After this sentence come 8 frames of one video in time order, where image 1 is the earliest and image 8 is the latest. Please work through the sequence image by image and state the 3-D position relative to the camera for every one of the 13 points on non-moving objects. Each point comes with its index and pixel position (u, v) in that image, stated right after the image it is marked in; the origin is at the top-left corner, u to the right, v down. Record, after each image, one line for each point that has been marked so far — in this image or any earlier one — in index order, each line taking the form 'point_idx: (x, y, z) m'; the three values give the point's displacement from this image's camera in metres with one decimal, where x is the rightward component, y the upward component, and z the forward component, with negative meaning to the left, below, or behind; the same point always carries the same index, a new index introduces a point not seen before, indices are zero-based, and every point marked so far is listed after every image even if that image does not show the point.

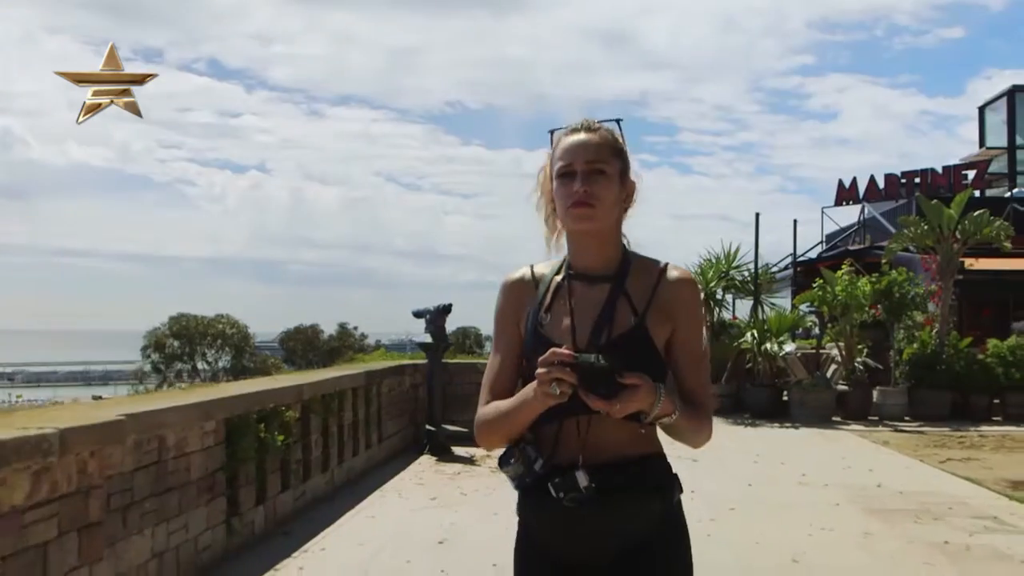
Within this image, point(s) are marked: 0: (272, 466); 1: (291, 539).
0: (-1.2, -0.9, +6.3) m
1: (-1.1, -1.3, +6.1) m
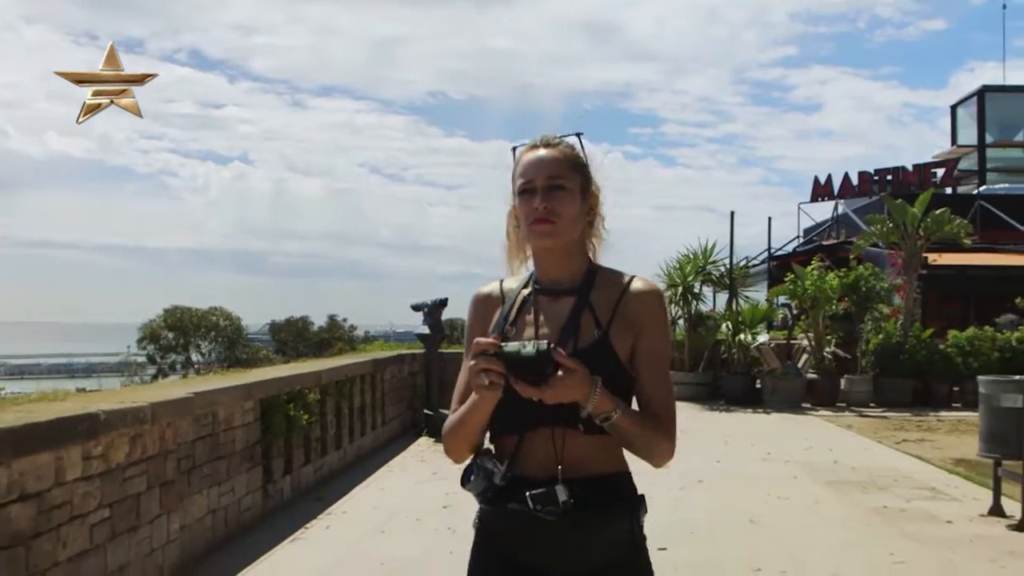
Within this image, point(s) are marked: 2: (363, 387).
0: (-1.3, -0.9, +7.1) m
1: (-1.1, -1.3, +7.0) m
2: (-1.1, -0.8, +9.3) m
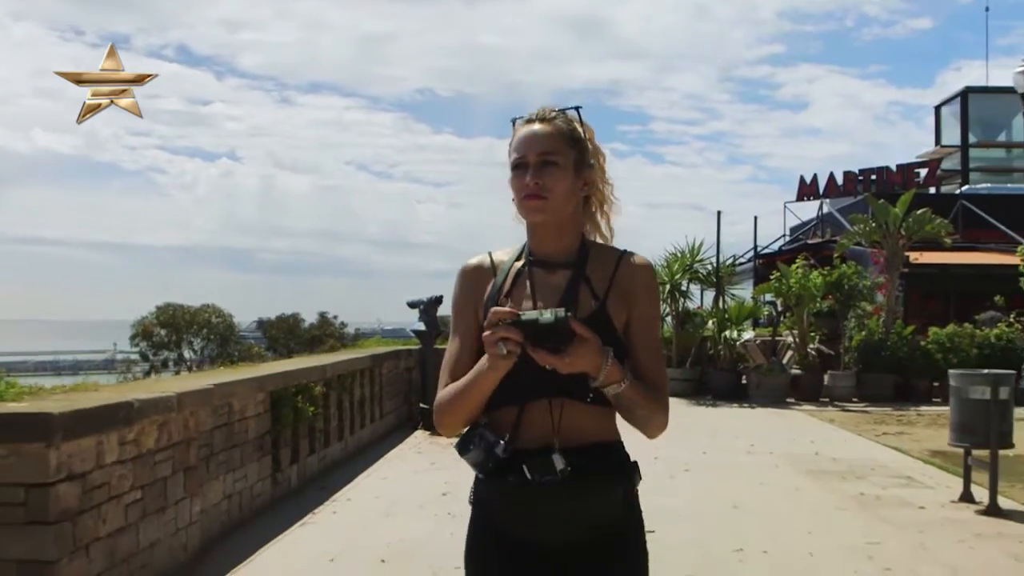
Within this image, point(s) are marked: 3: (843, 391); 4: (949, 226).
0: (-1.3, -0.9, +7.5) m
1: (-1.2, -1.2, +7.4) m
2: (-1.2, -0.7, +9.6) m
3: (+4.5, -1.4, +16.4) m
4: (+6.3, +0.9, +17.4) m
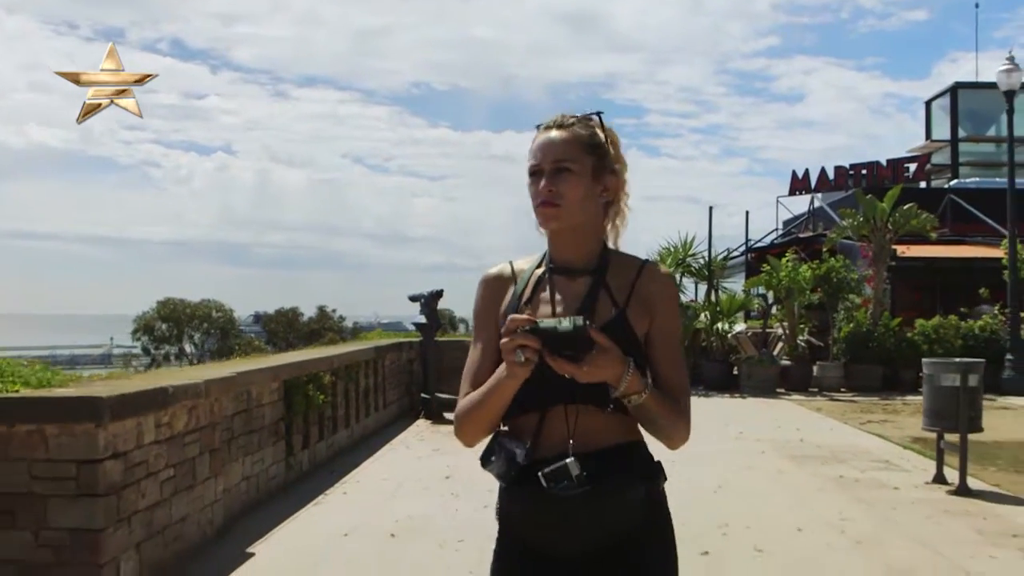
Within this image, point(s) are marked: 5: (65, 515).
0: (-1.3, -0.9, +7.9) m
1: (-1.2, -1.2, +7.8) m
2: (-1.2, -0.7, +10.0) m
3: (+4.5, -1.3, +16.9) m
4: (+6.3, +1.0, +17.8) m
5: (-1.6, -0.8, +4.2) m
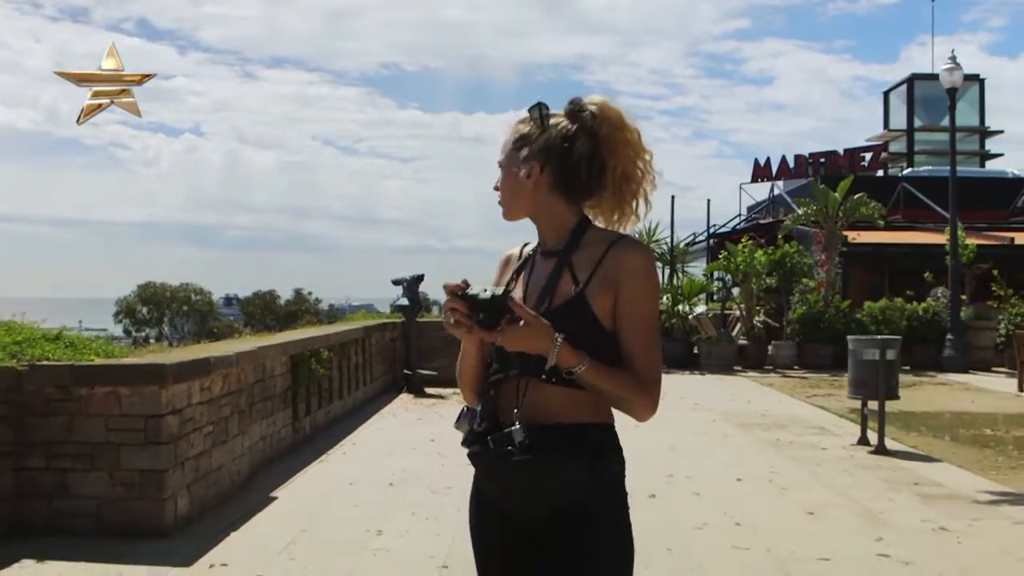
0: (-1.5, -0.8, +9.0) m
1: (-1.3, -1.1, +8.8) m
2: (-1.4, -0.6, +11.1) m
3: (+4.1, -1.1, +18.0) m
4: (+5.9, +1.2, +19.0) m
5: (-1.6, -0.7, +5.2) m
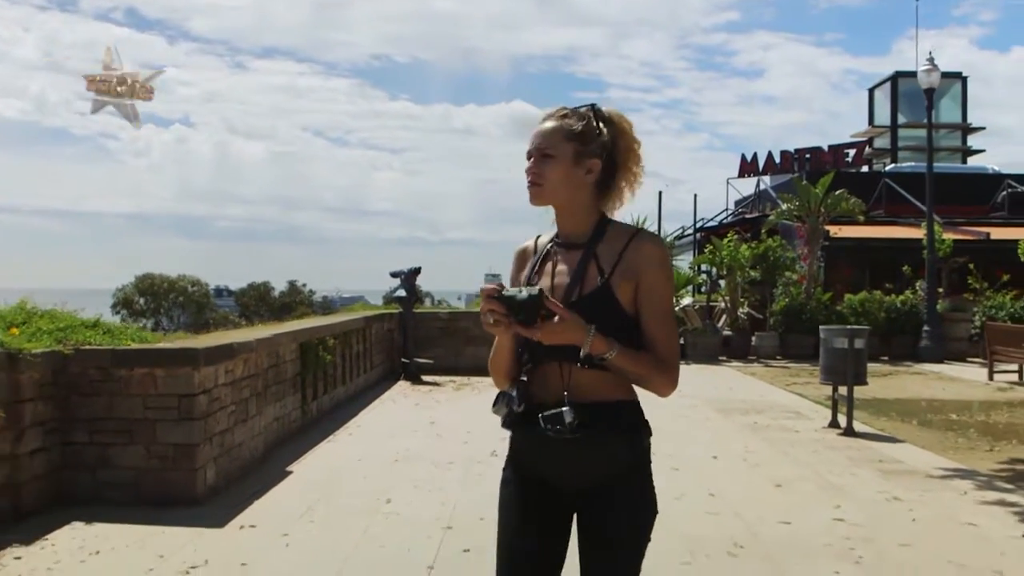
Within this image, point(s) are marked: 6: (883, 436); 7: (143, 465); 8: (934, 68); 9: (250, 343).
0: (-1.5, -0.7, +9.5) m
1: (-1.4, -1.0, +9.4) m
2: (-1.5, -0.5, +11.7) m
3: (+4.0, -1.0, +18.7) m
4: (+5.7, +1.4, +19.7) m
5: (-1.6, -0.7, +5.8) m
6: (+2.8, -1.1, +9.2) m
7: (-1.8, -0.9, +5.8) m
8: (+6.6, +3.4, +18.8) m
9: (-1.5, -0.3, +6.8) m
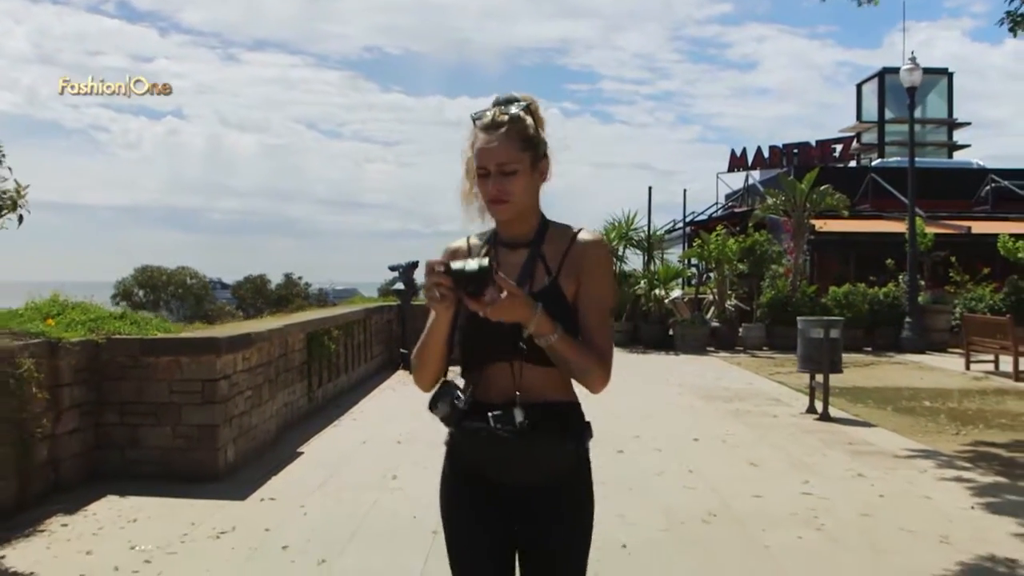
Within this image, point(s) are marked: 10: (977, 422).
0: (-1.6, -0.6, +10.1) m
1: (-1.4, -1.0, +10.0) m
2: (-1.6, -0.4, +12.2) m
3: (+3.9, -0.8, +19.2) m
4: (+5.6, +1.5, +20.2) m
5: (-1.7, -0.7, +6.3) m
6: (+2.8, -1.1, +9.8) m
7: (-1.8, -0.8, +6.3) m
8: (+6.5, +3.6, +19.4) m
9: (-1.5, -0.3, +7.4) m
10: (+4.0, -1.1, +10.3) m
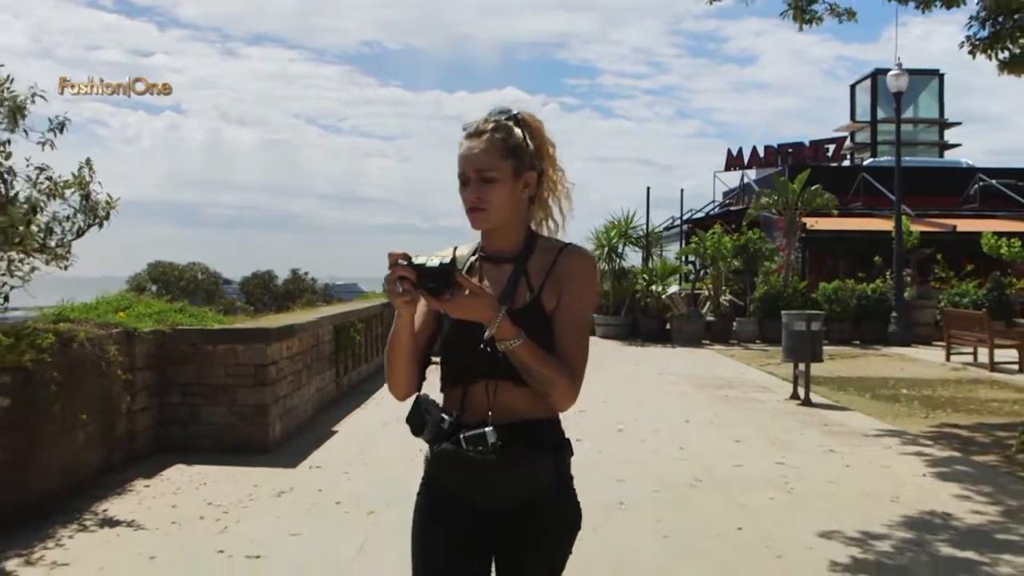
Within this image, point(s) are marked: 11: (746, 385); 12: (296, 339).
0: (-1.5, -0.6, +11.0) m
1: (-1.3, -1.0, +10.9) m
2: (-1.5, -0.4, +13.1) m
3: (+3.9, -0.8, +20.1) m
4: (+5.7, +1.5, +21.1) m
5: (-1.6, -0.6, +7.3) m
6: (+2.9, -1.0, +10.7) m
7: (-1.7, -0.8, +7.3) m
8: (+6.6, +3.6, +20.3) m
9: (-1.4, -0.2, +8.3) m
10: (+4.0, -1.1, +11.2) m
11: (+2.4, -1.0, +12.4) m
12: (-1.5, -0.4, +8.1) m
